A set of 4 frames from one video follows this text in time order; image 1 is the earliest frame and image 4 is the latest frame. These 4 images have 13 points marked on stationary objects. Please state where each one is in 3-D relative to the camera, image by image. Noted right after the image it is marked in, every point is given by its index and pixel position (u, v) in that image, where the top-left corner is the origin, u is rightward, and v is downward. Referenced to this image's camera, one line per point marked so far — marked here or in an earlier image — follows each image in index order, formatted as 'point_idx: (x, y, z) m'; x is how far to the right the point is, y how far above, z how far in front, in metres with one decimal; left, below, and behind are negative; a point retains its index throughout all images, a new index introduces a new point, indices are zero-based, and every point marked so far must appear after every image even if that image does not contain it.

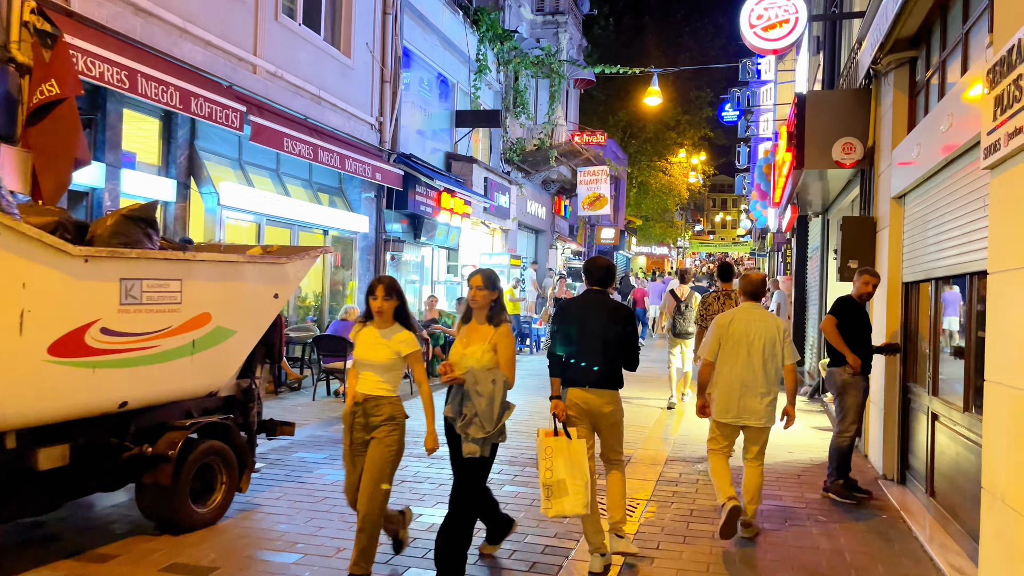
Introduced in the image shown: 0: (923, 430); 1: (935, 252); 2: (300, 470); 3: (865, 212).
0: (+3.2, -1.1, +6.0) m
1: (+3.2, +0.2, +5.7) m
2: (-1.8, -1.5, +6.4) m
3: (+3.5, +0.8, +7.6) m
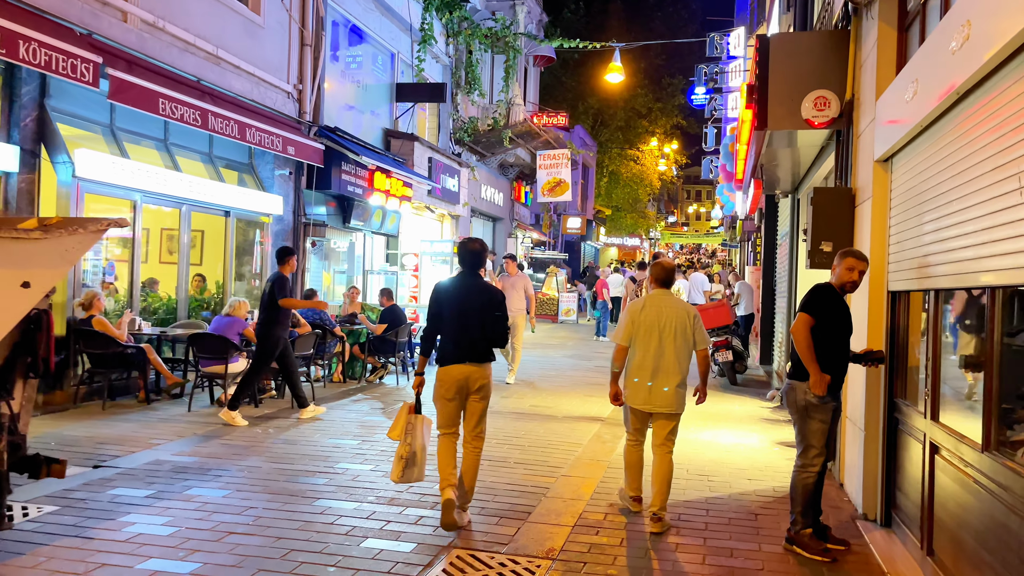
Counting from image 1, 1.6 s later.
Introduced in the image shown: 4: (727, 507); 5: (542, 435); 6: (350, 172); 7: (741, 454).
0: (+2.4, -1.1, +4.6) m
1: (+2.4, +0.3, +4.3) m
2: (-2.6, -1.5, +4.9) m
3: (+2.7, +0.9, +6.2) m
4: (+1.6, -1.6, +5.5) m
5: (+0.3, -1.5, +8.0) m
6: (-2.8, +2.0, +13.2) m
7: (+2.1, -1.5, +7.1) m
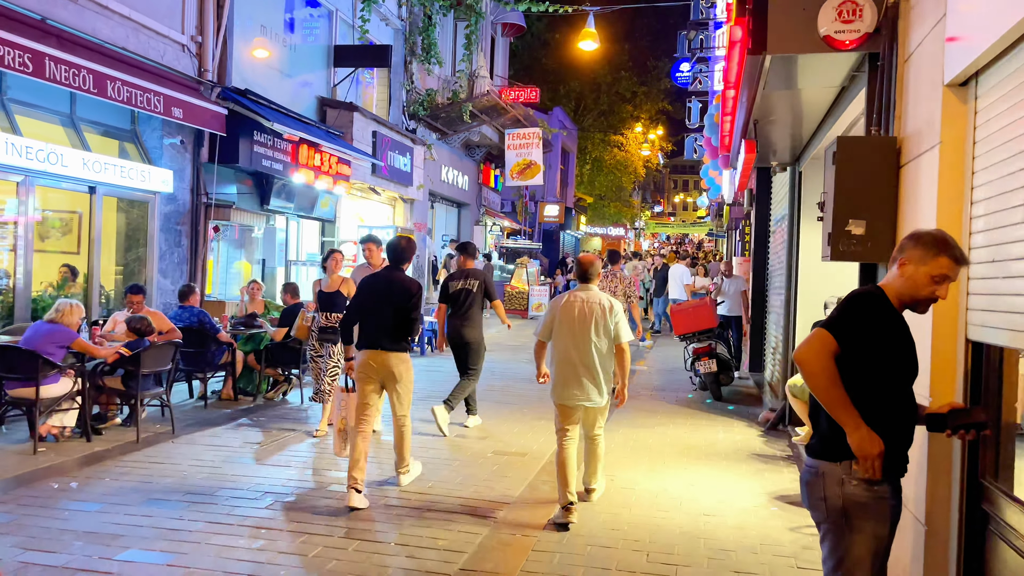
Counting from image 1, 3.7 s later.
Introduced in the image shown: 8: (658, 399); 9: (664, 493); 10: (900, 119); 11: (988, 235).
0: (+1.8, -1.1, +2.6) m
1: (+1.7, +0.3, +2.3) m
2: (-3.3, -1.5, +2.8) m
3: (+2.0, +0.9, +4.1) m
4: (+0.9, -1.6, +3.5) m
5: (-0.4, -1.5, +6.0) m
6: (-3.6, +2.1, +11.1) m
7: (+1.4, -1.5, +5.1) m
8: (+1.8, -1.4, +9.4) m
9: (+1.1, -1.5, +5.6) m
10: (+2.0, +0.9, +3.9) m
11: (+1.9, +0.3, +3.1) m
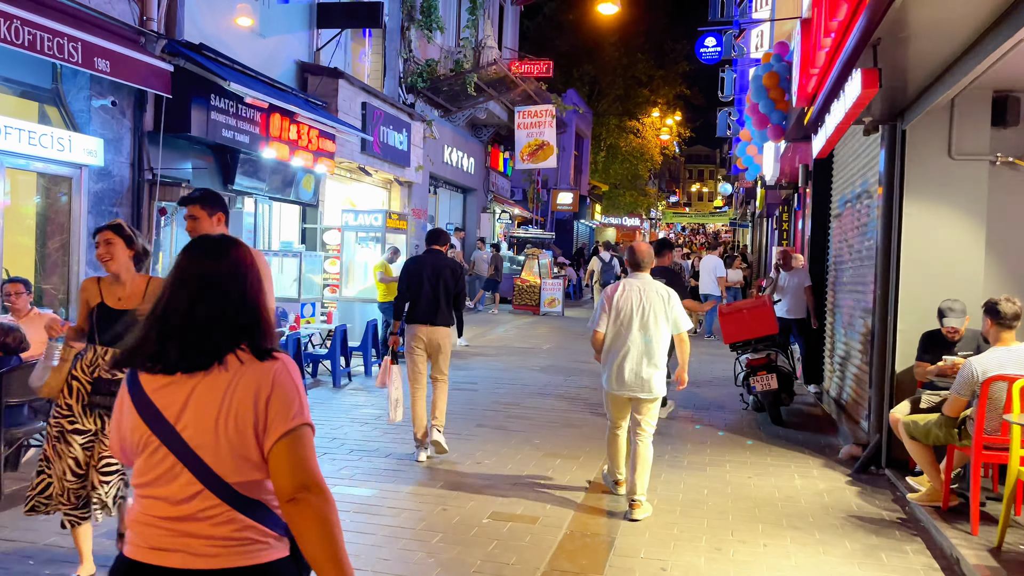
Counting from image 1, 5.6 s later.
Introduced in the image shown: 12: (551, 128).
0: (+1.7, -1.1, +0.7) m
1: (+1.7, +0.2, +0.4) m
2: (-3.3, -1.5, +1.0) m
3: (+2.0, +0.8, +2.2) m
4: (+0.9, -1.6, +1.6) m
5: (-0.4, -1.5, +4.1) m
6: (-3.5, +2.2, +9.3) m
7: (+1.4, -1.5, +3.2) m
8: (+1.9, -1.3, +7.5) m
9: (+1.1, -1.5, +3.8) m
10: (+2.0, +0.8, +2.0) m
11: (+1.9, +0.2, +1.2) m
12: (+1.0, +4.0, +18.8) m
